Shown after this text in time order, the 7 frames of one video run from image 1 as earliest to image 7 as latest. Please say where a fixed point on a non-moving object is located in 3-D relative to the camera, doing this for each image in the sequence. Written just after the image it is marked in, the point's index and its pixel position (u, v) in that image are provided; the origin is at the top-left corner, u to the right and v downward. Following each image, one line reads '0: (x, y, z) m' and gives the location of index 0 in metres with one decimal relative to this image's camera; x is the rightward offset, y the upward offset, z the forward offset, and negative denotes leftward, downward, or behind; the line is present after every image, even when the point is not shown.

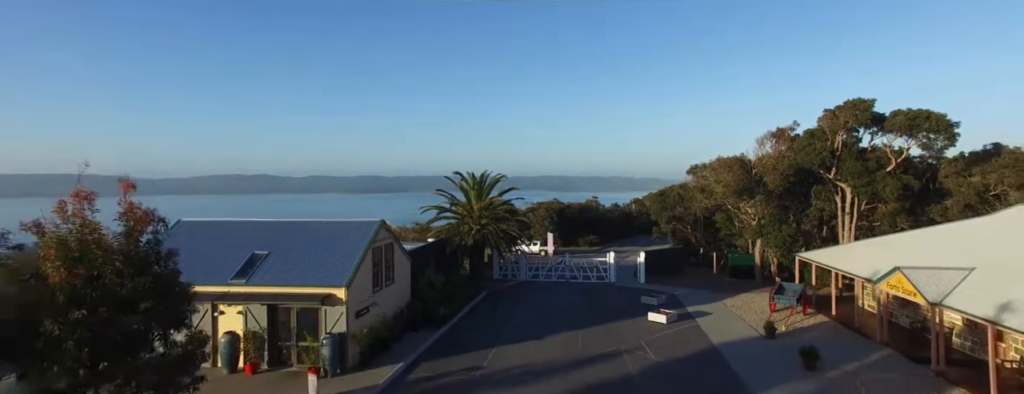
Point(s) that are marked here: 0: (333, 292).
0: (-4.8, -2.6, +14.5) m
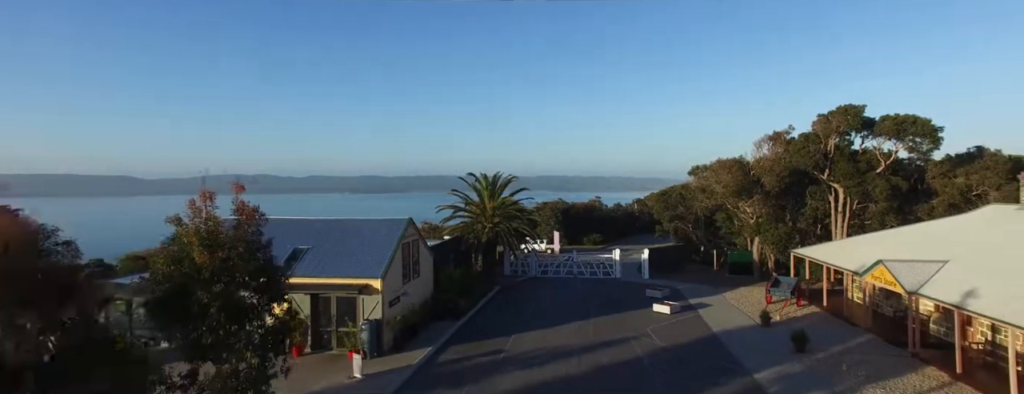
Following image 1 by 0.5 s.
0: (-4.3, -2.6, +16.1) m
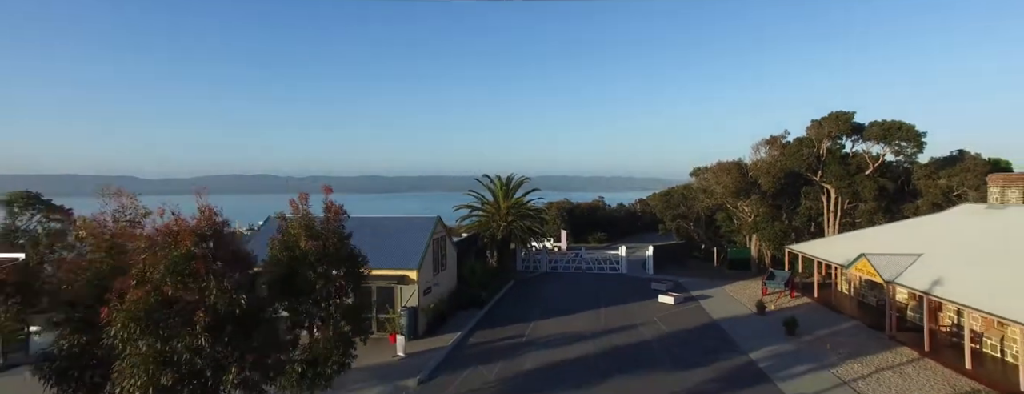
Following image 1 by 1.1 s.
0: (-3.5, -2.6, +18.1) m
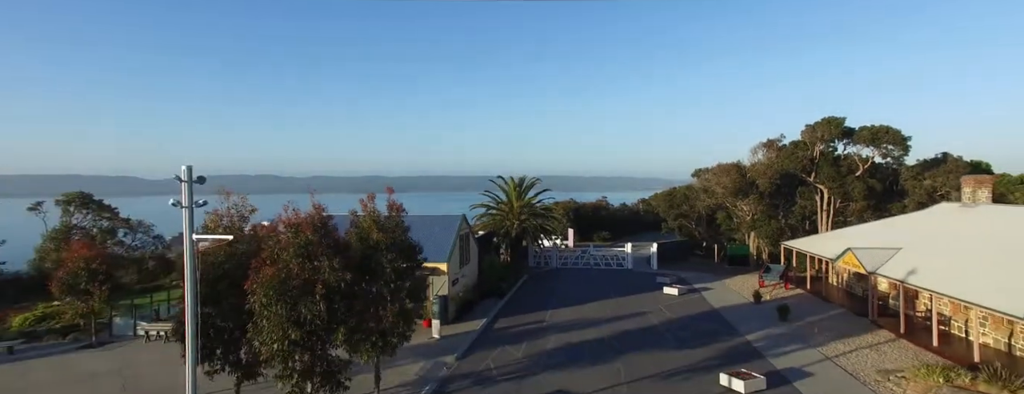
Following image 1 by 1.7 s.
0: (-2.8, -2.6, +20.2) m
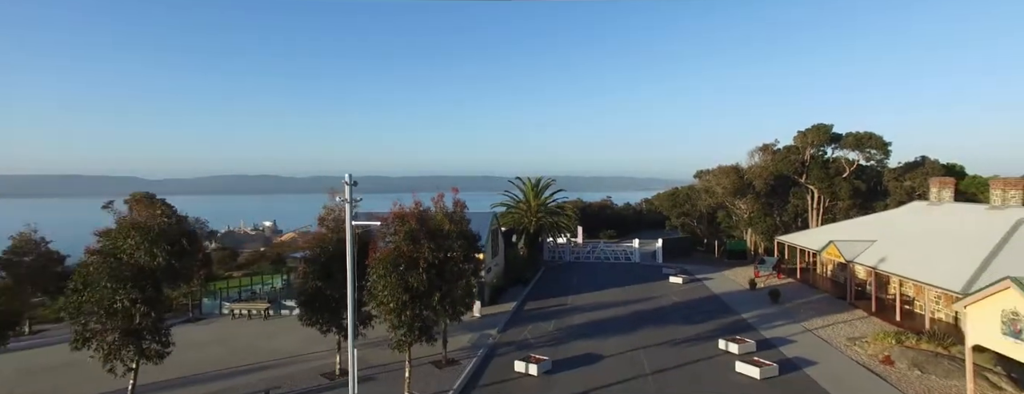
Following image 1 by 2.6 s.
0: (-1.6, -2.6, +23.3) m
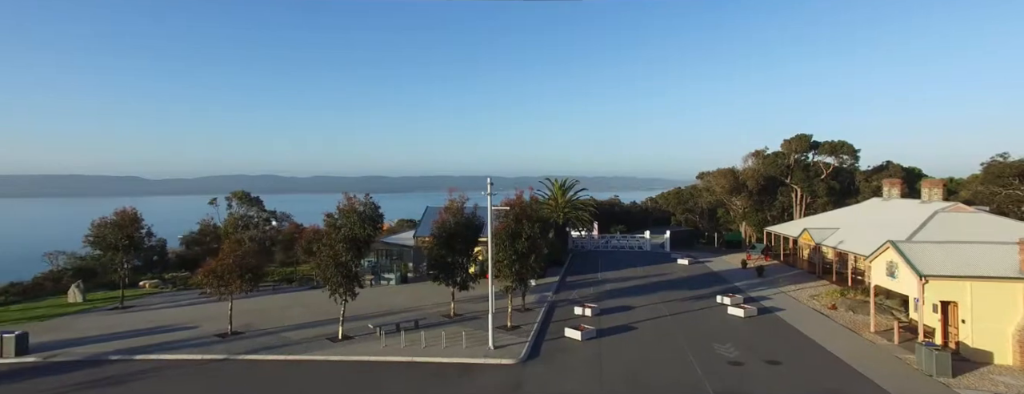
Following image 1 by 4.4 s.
0: (+0.9, -2.4, +29.9) m
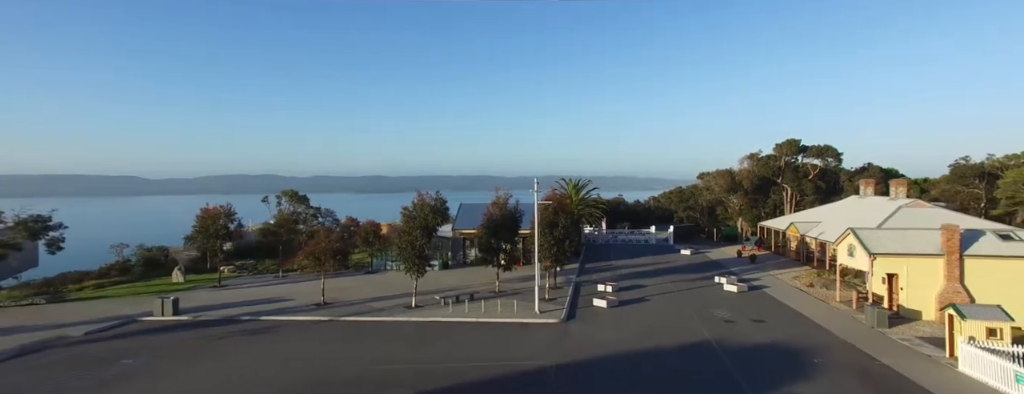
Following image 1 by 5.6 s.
0: (+2.5, -2.3, +34.5) m
